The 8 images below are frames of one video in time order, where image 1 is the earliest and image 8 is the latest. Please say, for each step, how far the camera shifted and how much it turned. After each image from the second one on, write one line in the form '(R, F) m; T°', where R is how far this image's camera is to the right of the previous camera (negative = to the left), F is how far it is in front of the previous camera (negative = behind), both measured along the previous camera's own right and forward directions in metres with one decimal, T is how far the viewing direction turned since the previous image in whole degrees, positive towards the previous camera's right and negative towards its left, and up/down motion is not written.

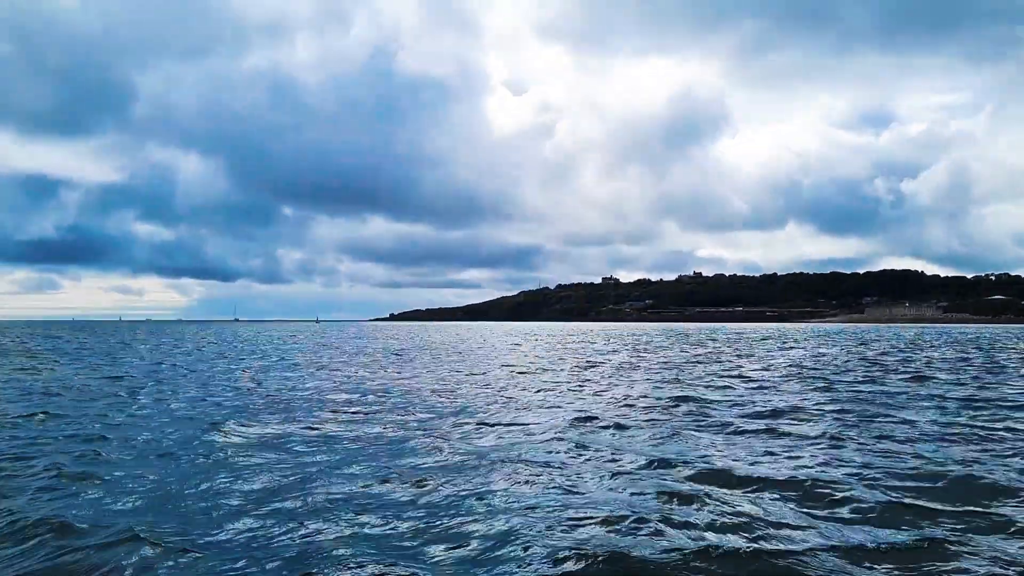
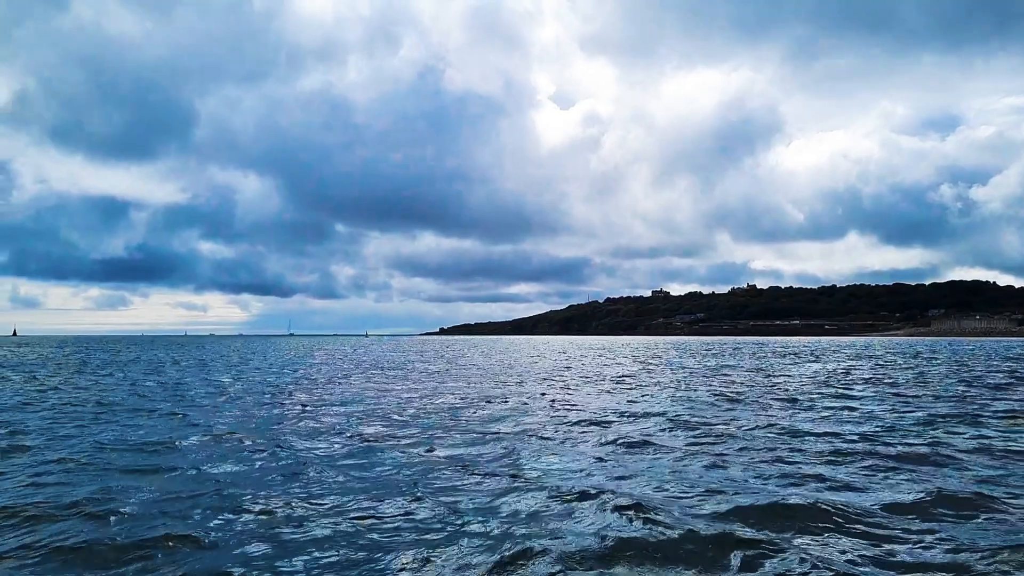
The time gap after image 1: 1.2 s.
(+0.3, +0.3) m; -4°
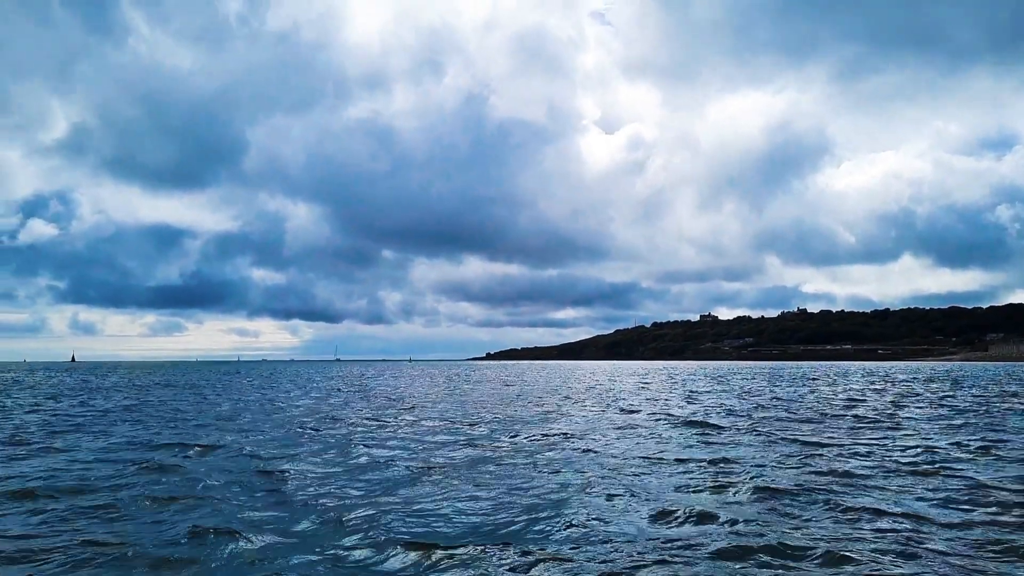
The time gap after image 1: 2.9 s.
(-0.5, -2.7) m; -4°
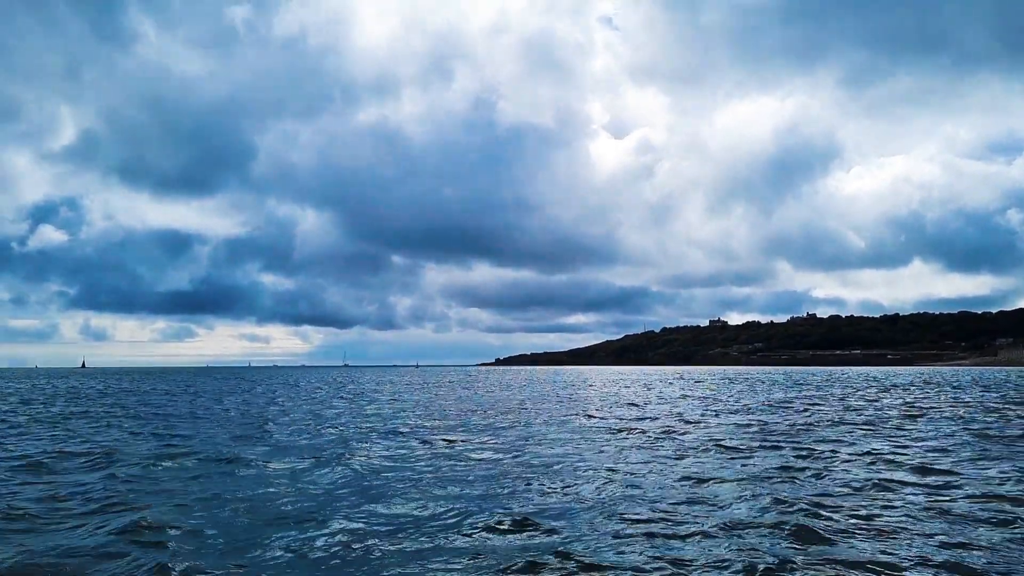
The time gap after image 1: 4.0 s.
(+0.6, +0.1) m; -1°
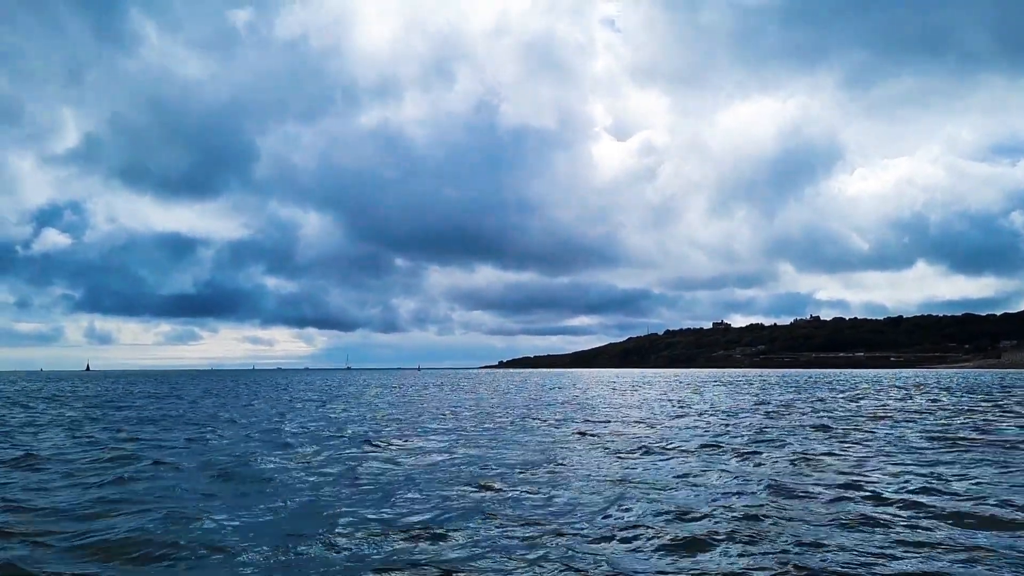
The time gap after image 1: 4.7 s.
(0.0, -0.2) m; 0°
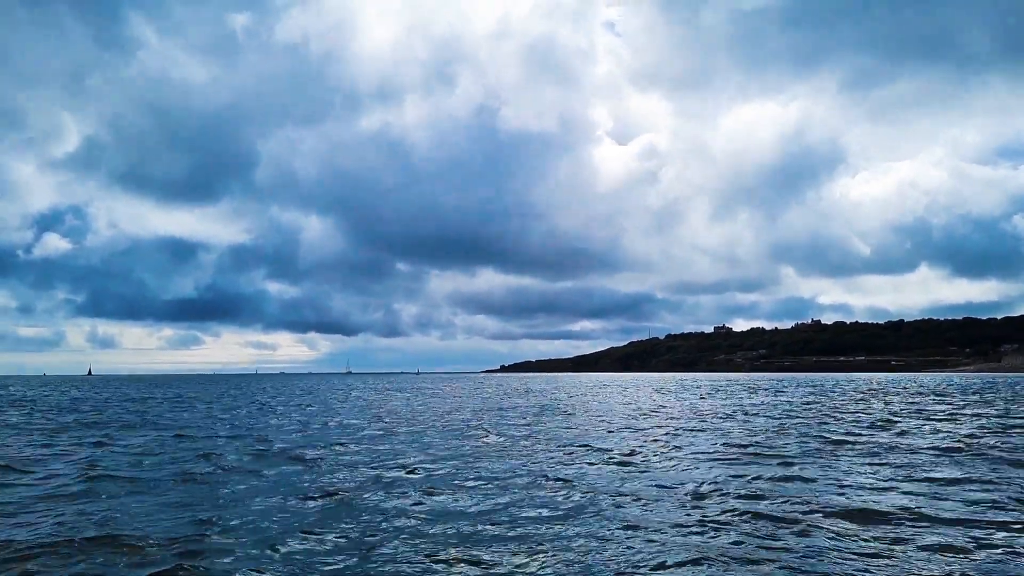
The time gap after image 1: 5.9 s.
(+0.6, +0.4) m; 0°
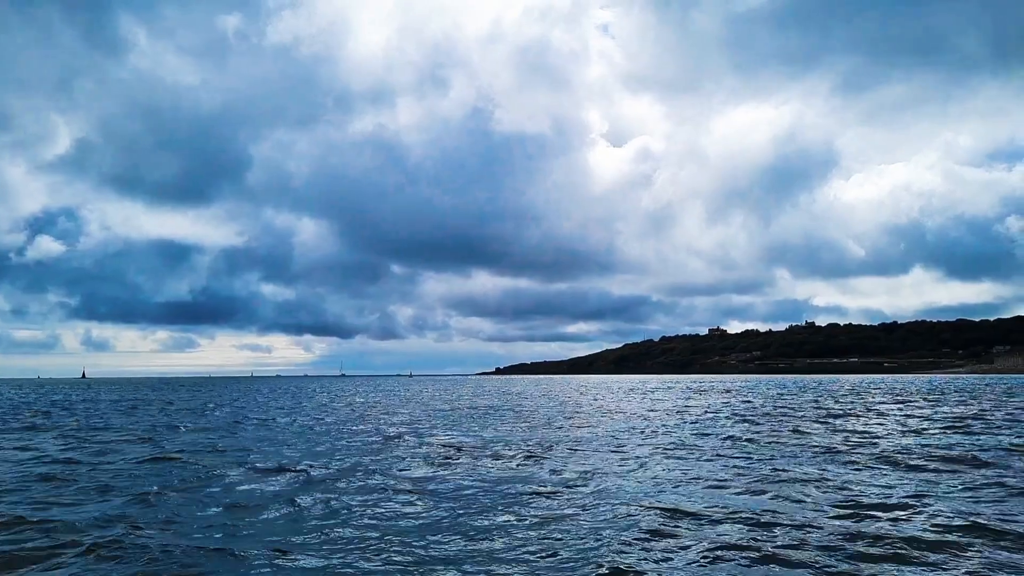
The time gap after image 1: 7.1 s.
(+0.2, +0.1) m; 0°
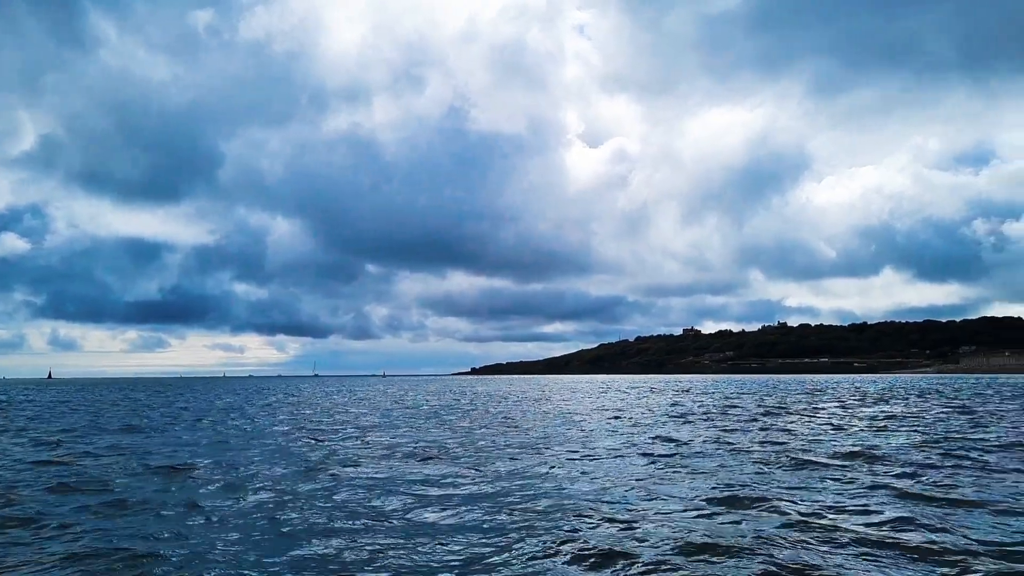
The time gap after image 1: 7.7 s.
(+0.3, +0.6) m; +2°
